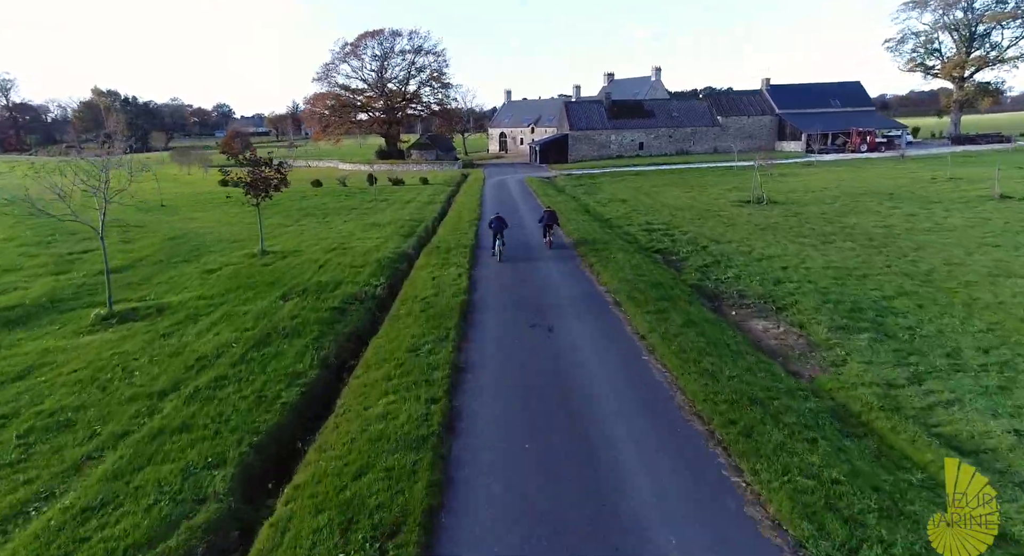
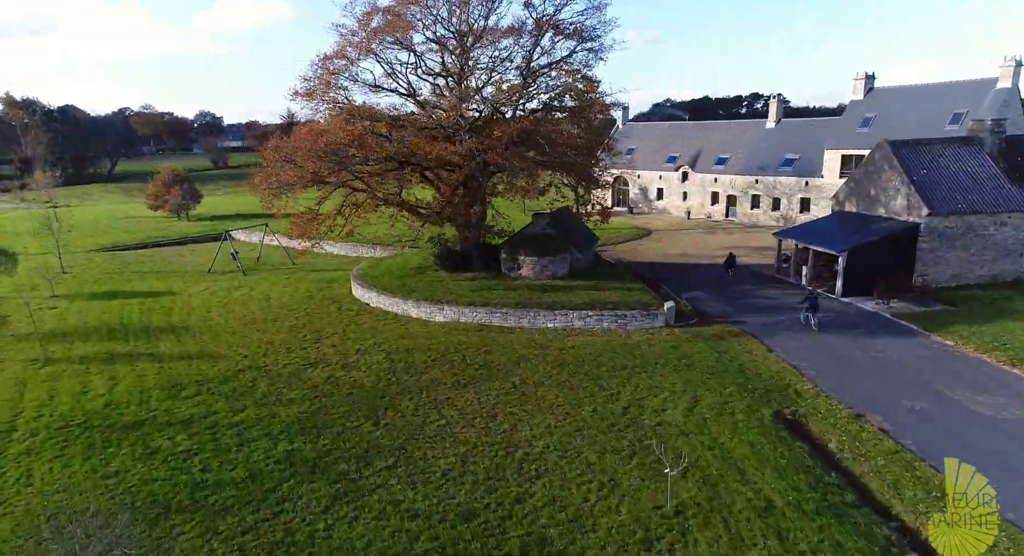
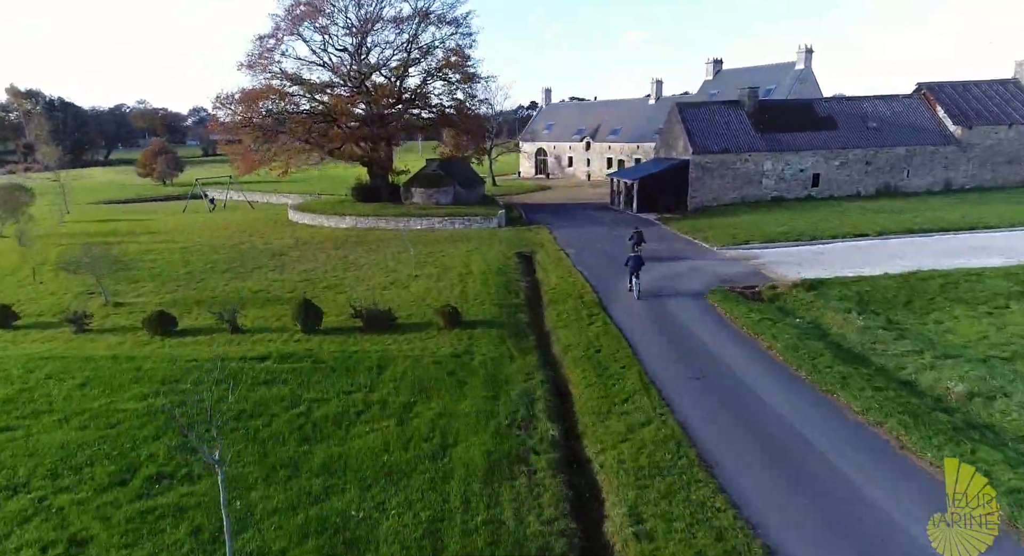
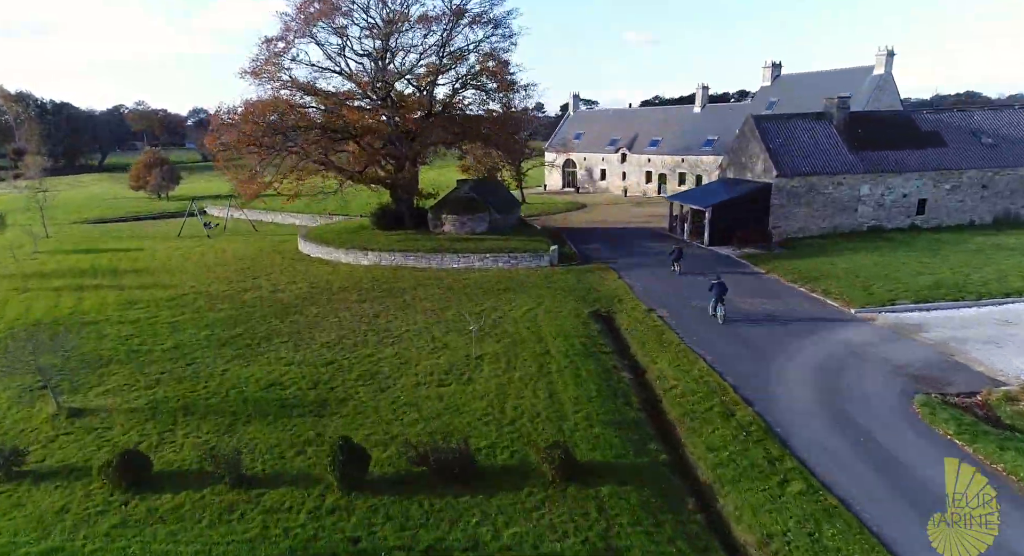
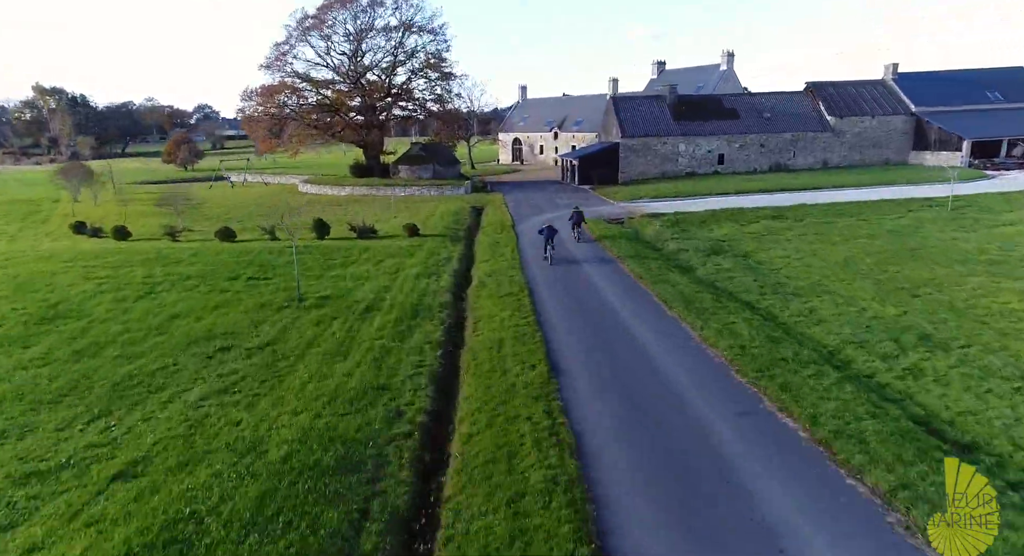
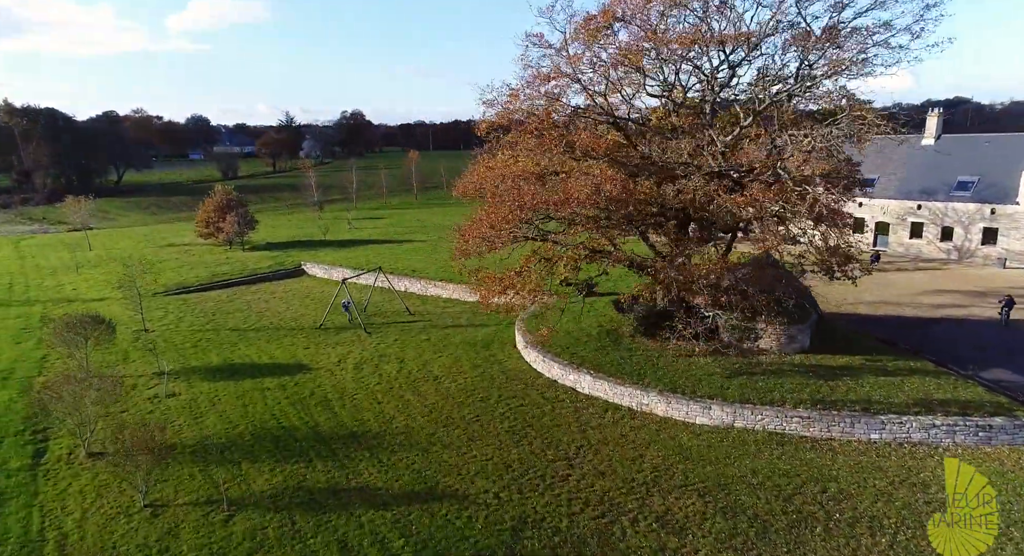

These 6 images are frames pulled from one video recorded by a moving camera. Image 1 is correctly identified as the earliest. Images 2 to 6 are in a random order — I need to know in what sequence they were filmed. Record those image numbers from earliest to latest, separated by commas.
5, 3, 4, 2, 6
